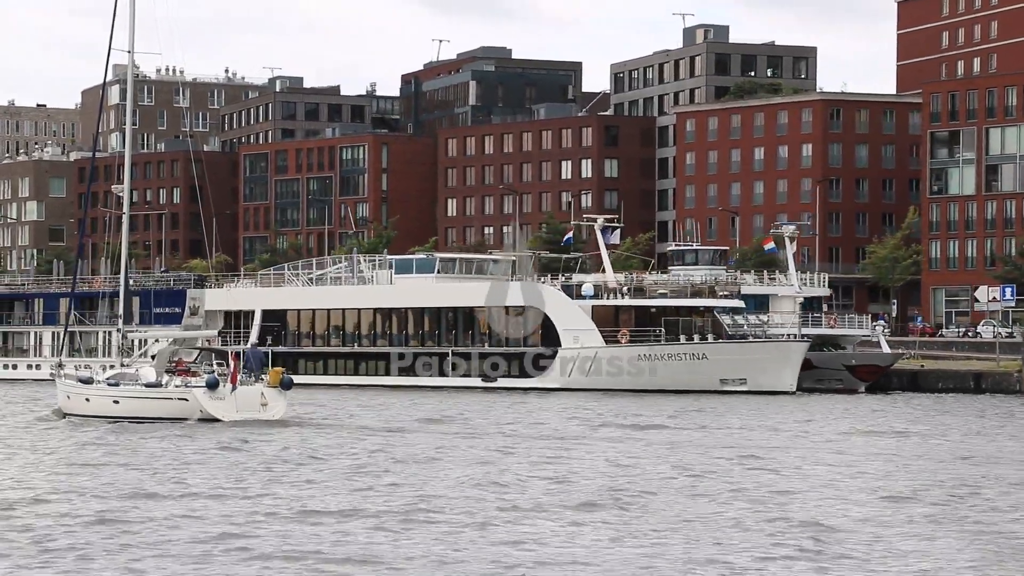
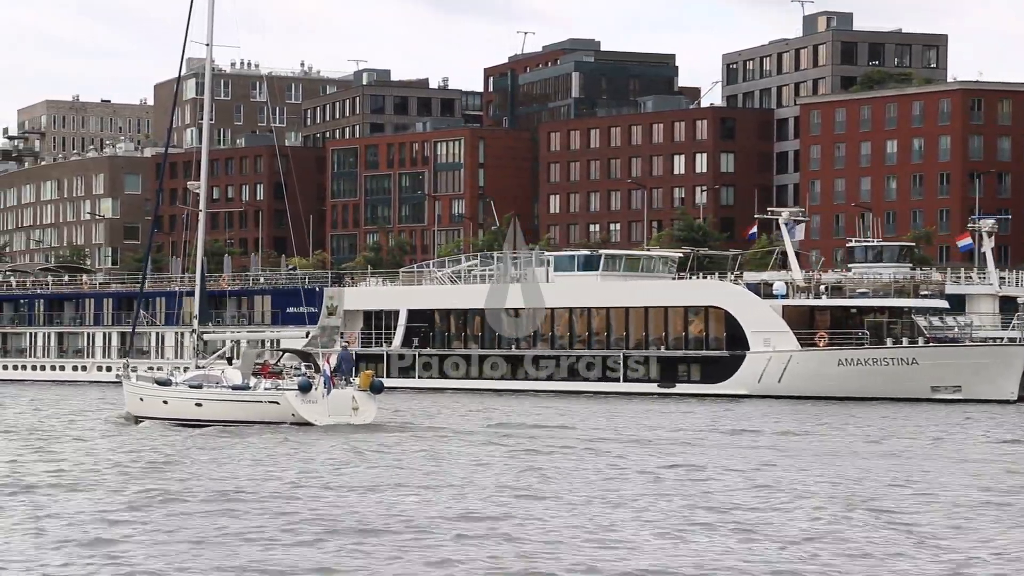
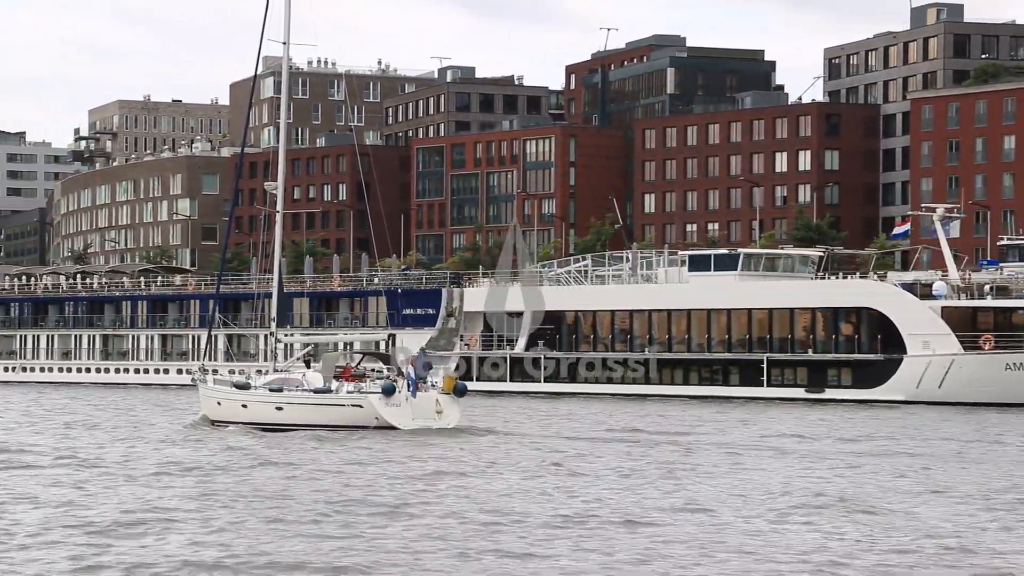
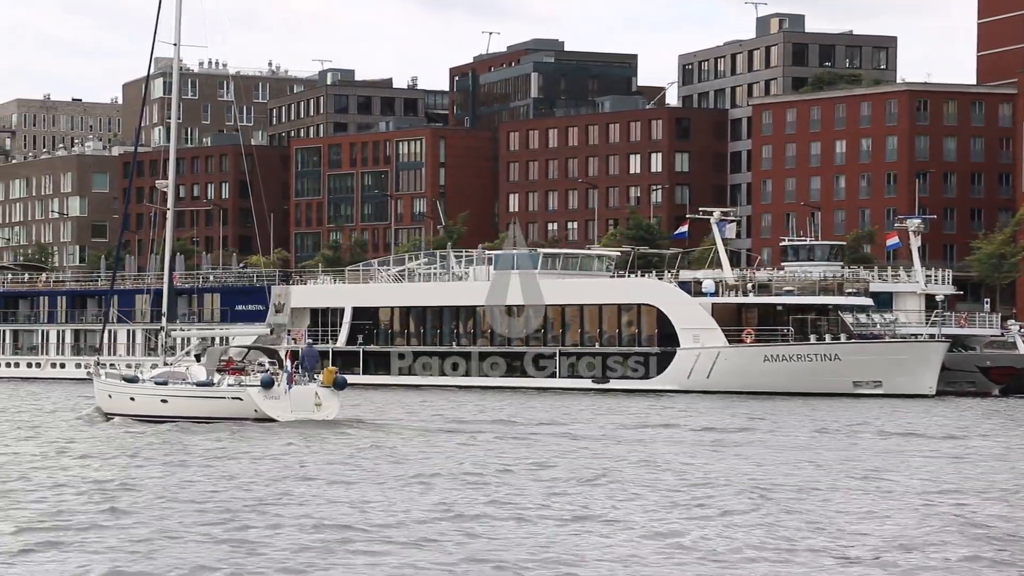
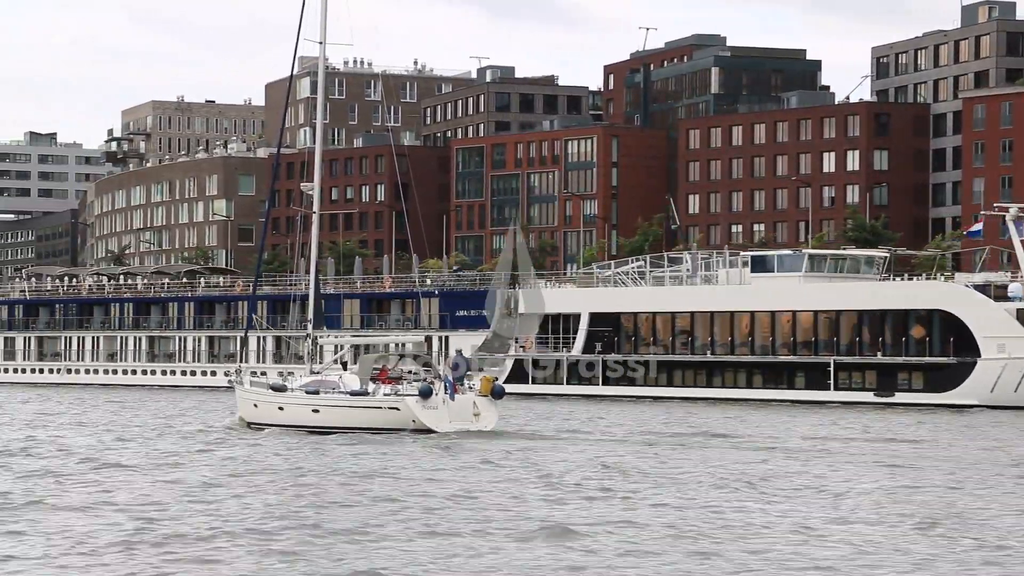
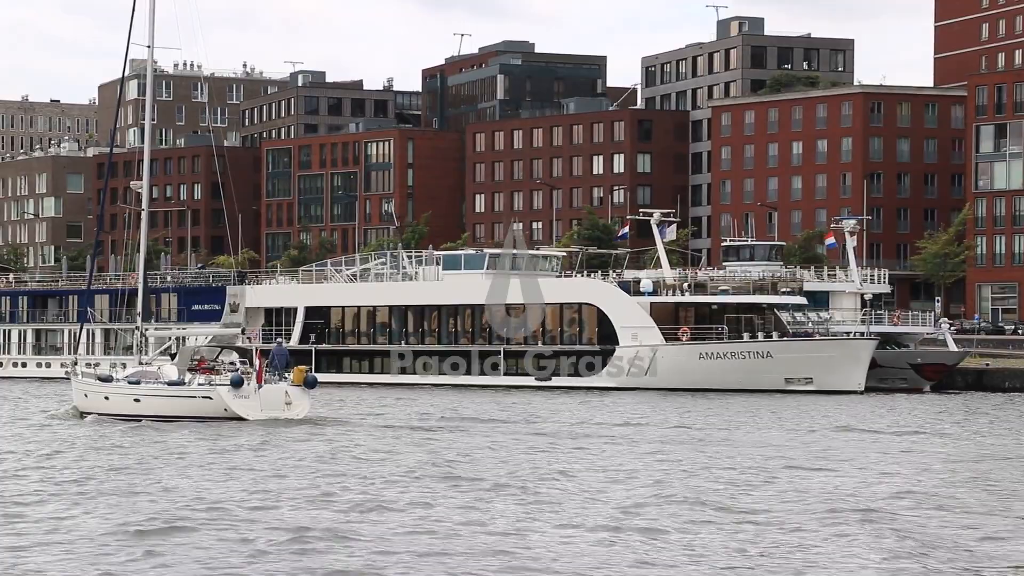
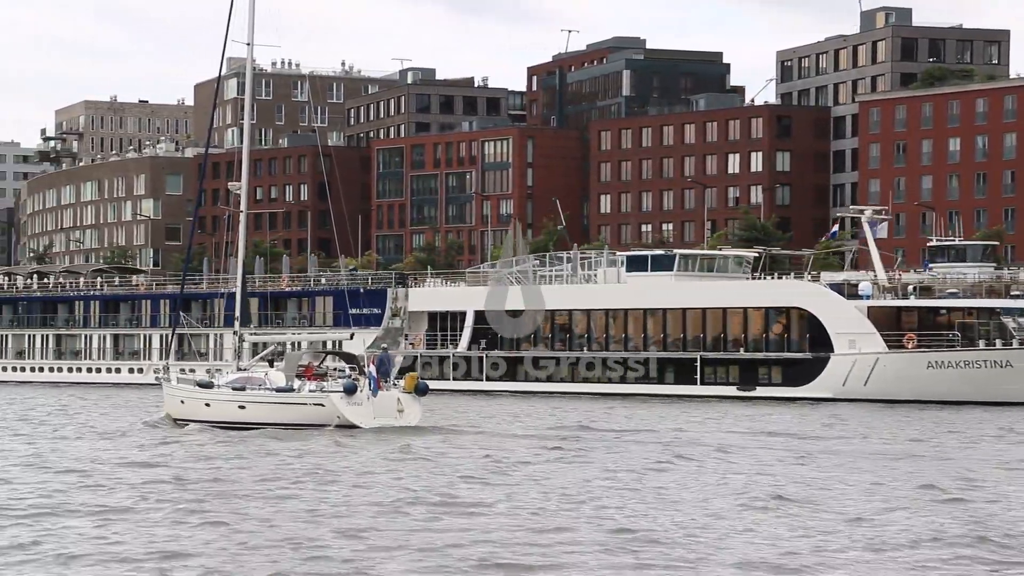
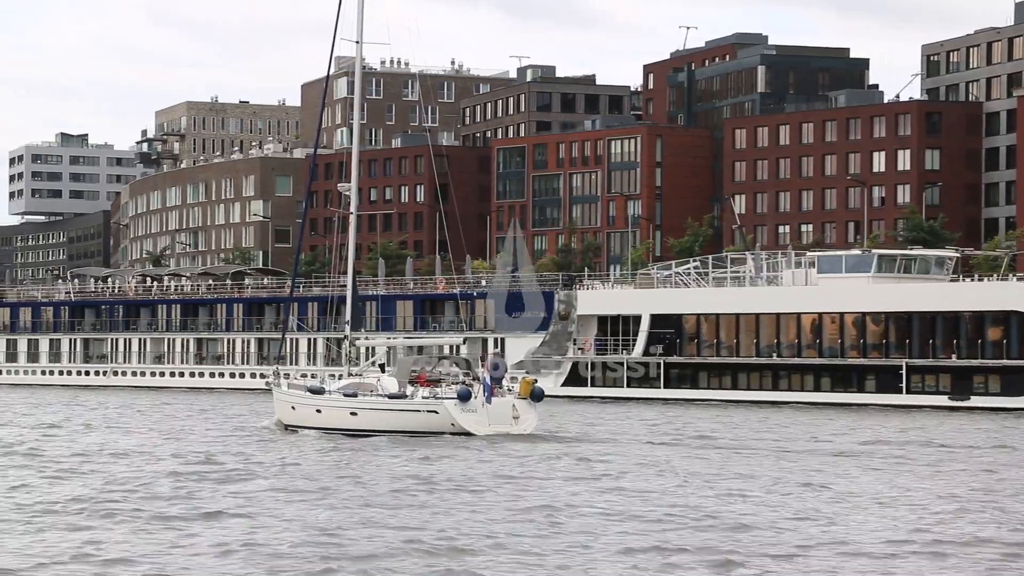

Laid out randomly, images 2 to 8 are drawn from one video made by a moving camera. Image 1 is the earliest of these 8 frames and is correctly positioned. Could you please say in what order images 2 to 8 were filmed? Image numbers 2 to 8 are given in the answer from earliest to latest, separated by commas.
6, 4, 2, 7, 3, 5, 8
